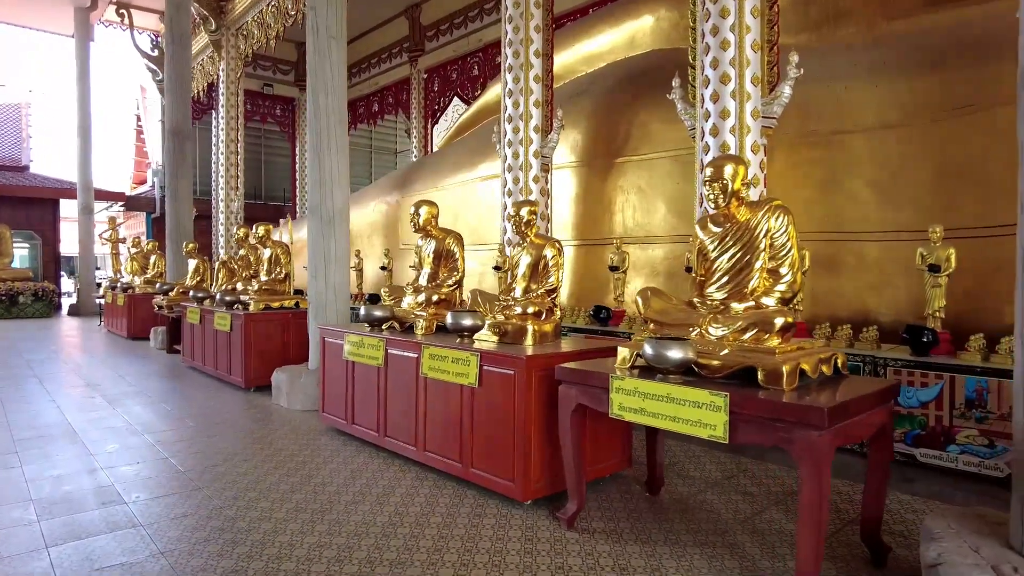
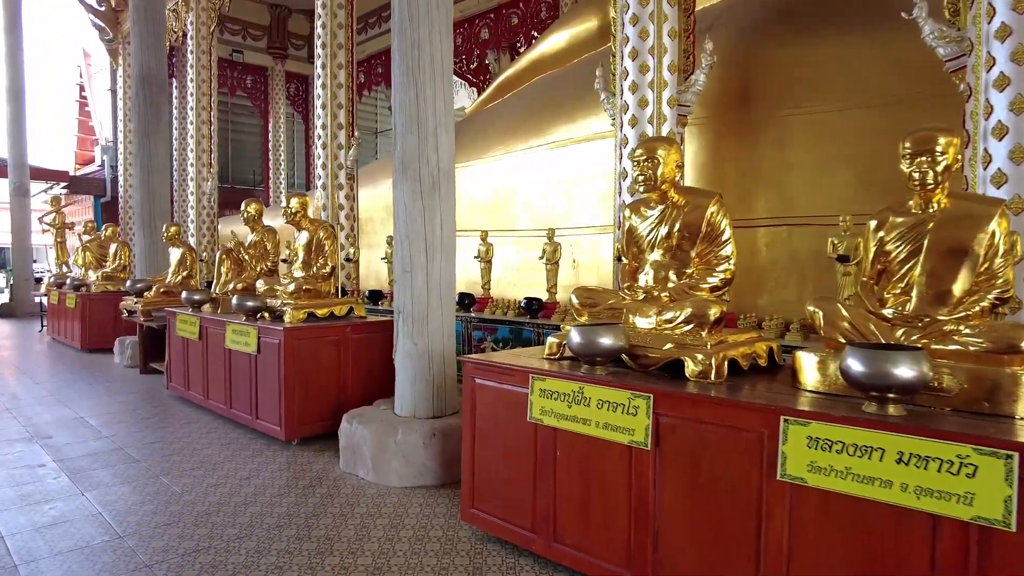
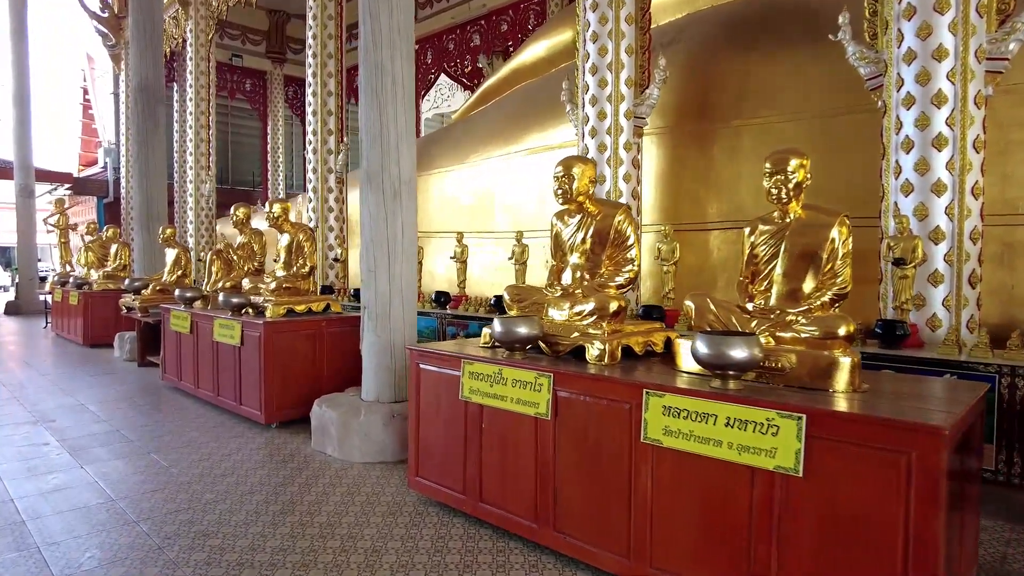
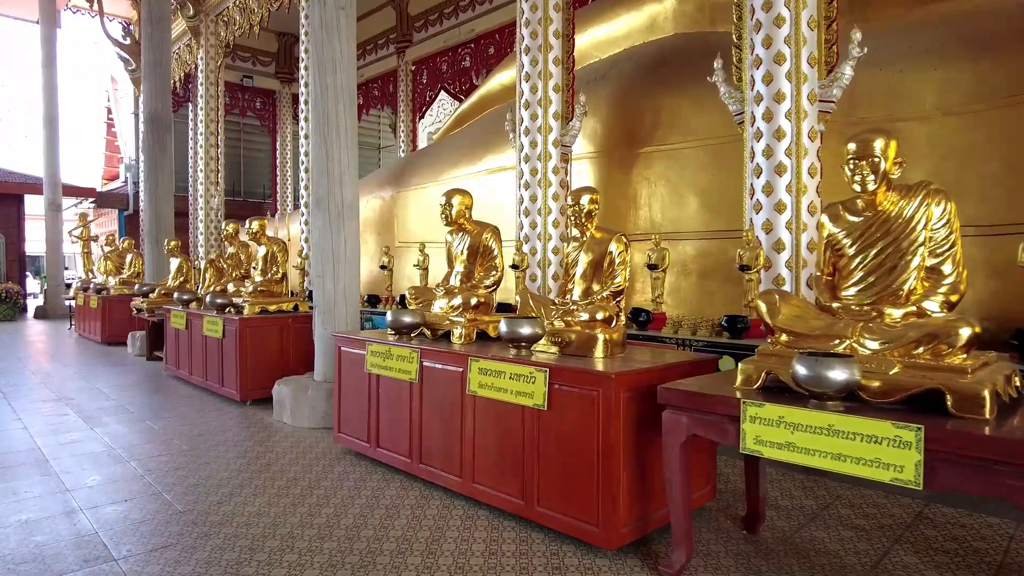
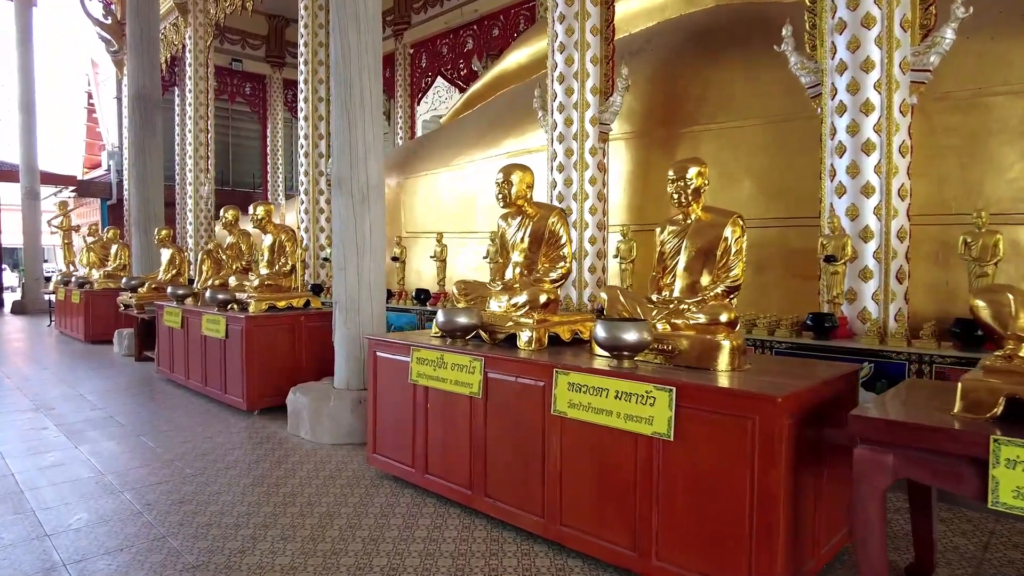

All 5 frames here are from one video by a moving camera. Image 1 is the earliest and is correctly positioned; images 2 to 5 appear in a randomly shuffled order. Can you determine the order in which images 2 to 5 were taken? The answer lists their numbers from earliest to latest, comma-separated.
4, 5, 3, 2
